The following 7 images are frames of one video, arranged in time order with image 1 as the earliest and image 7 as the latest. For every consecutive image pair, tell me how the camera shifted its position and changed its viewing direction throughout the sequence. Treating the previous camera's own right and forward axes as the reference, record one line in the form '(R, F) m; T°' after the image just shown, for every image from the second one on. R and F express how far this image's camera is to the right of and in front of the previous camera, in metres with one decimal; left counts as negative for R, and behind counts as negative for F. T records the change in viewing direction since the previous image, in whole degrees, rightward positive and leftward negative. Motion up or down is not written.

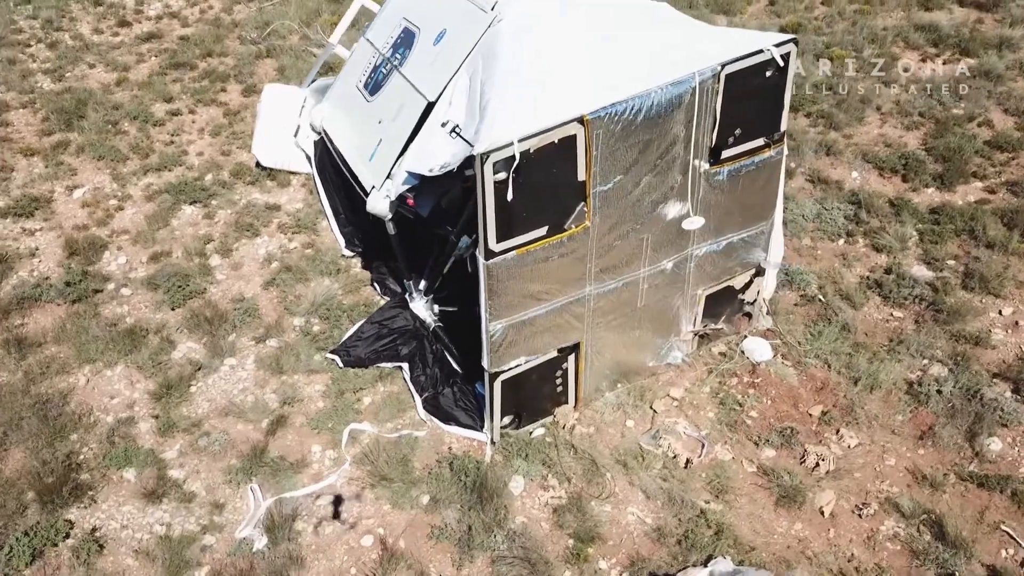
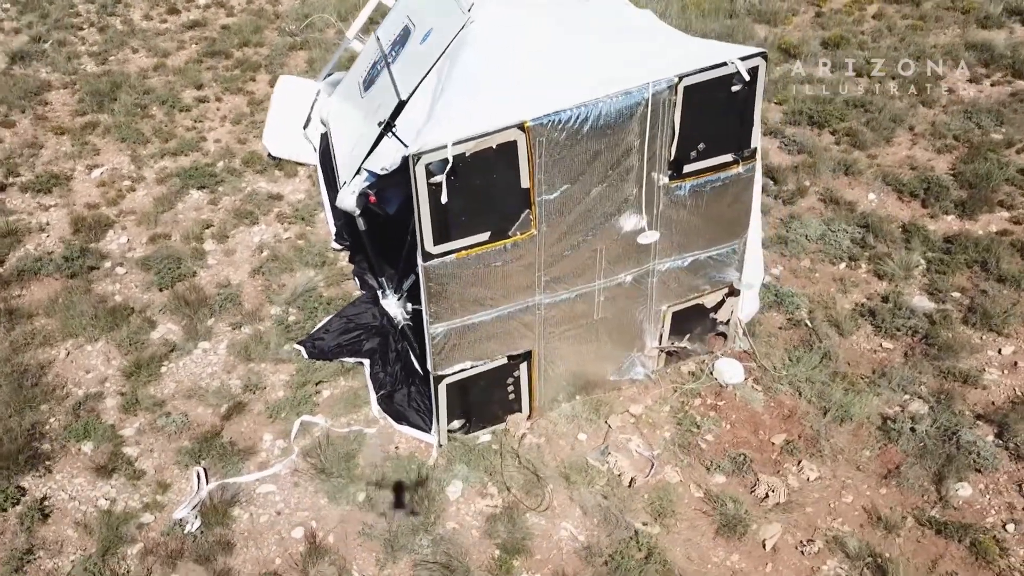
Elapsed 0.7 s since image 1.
(+0.7, +0.1) m; -5°
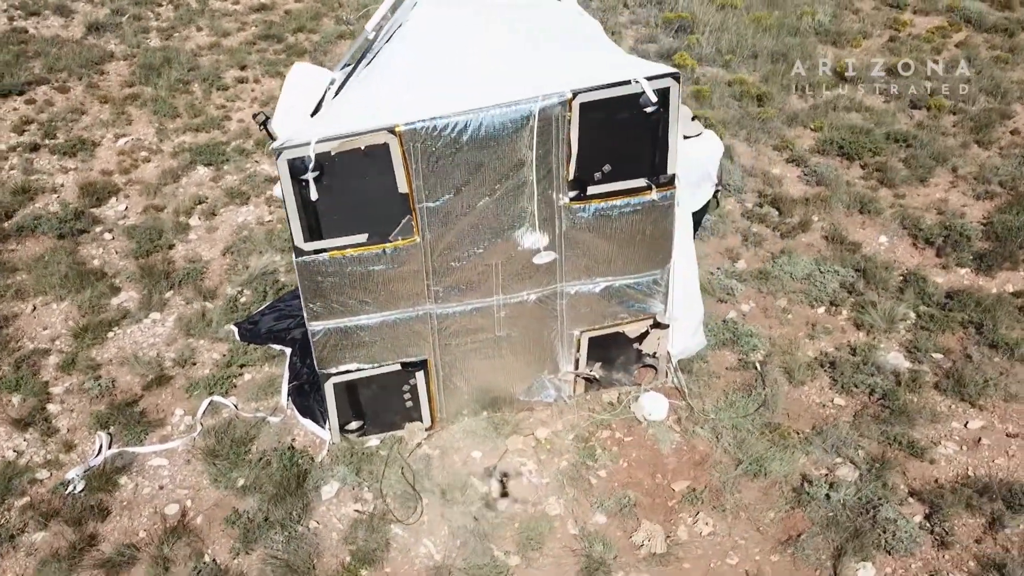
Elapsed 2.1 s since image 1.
(+1.2, +0.2) m; -8°
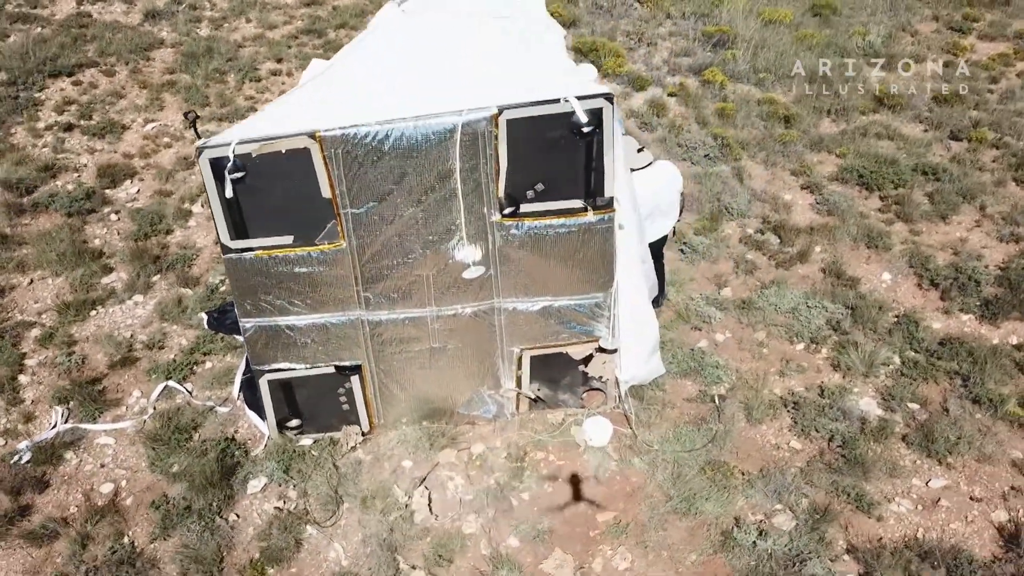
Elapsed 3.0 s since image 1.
(+0.8, +0.1) m; -6°
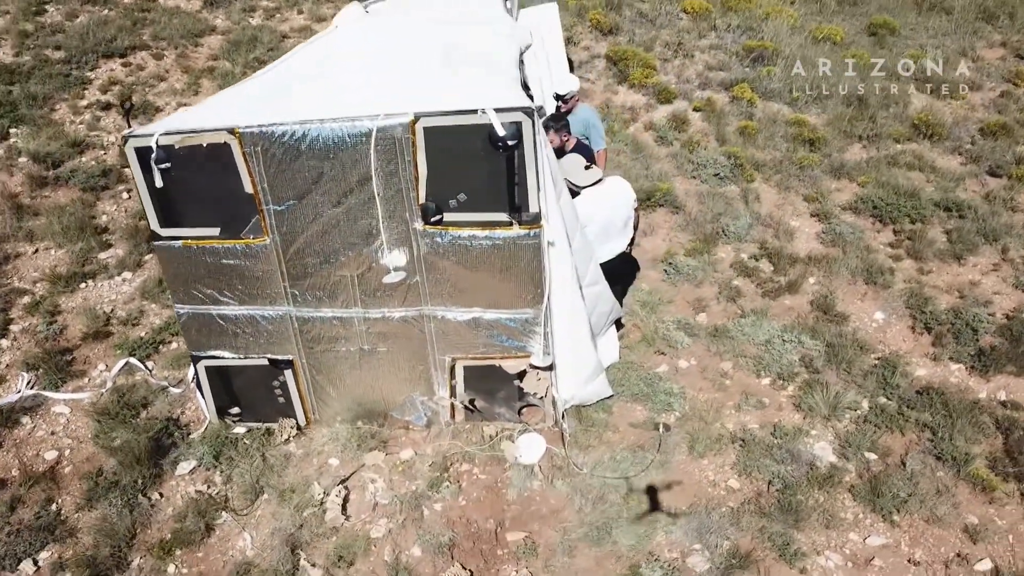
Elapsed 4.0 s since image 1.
(+0.9, +0.1) m; -6°
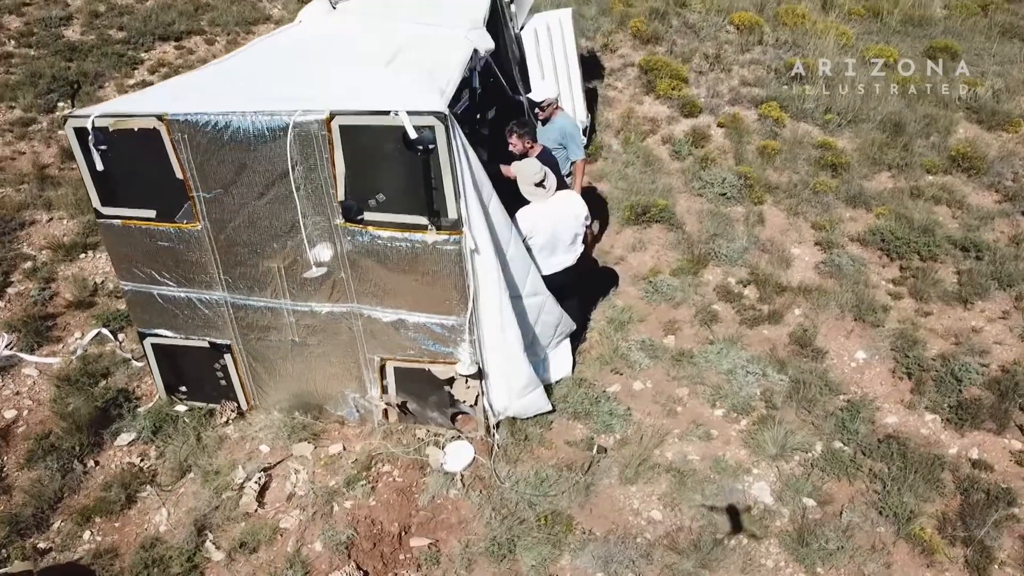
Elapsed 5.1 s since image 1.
(+0.9, +0.1) m; -6°
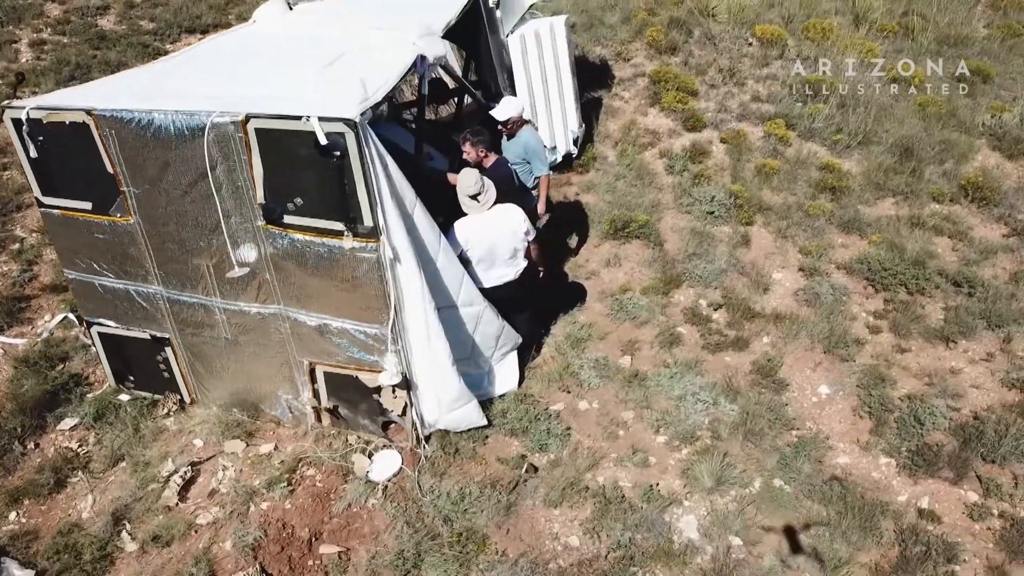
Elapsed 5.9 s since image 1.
(+0.7, +0.1) m; -4°
